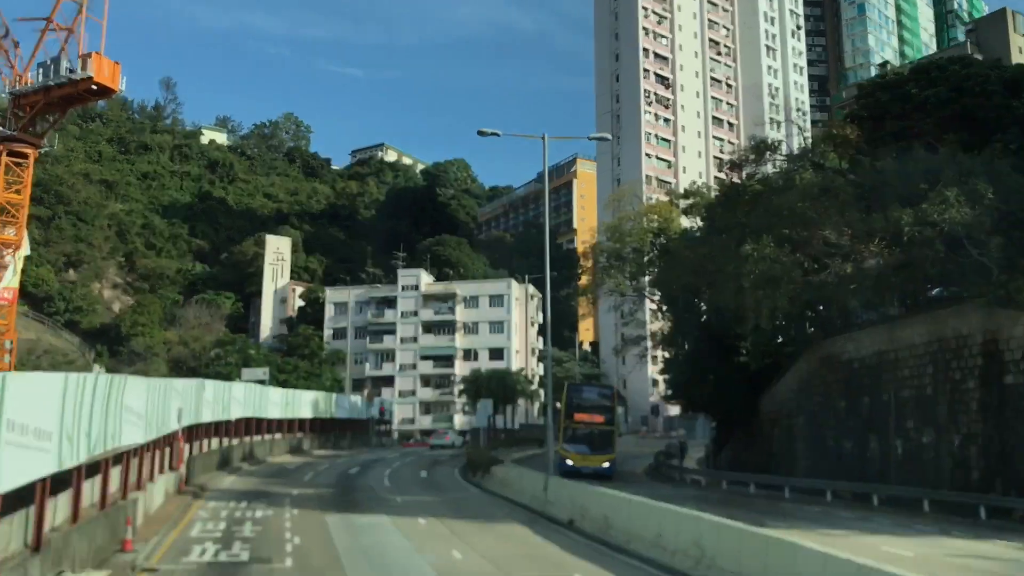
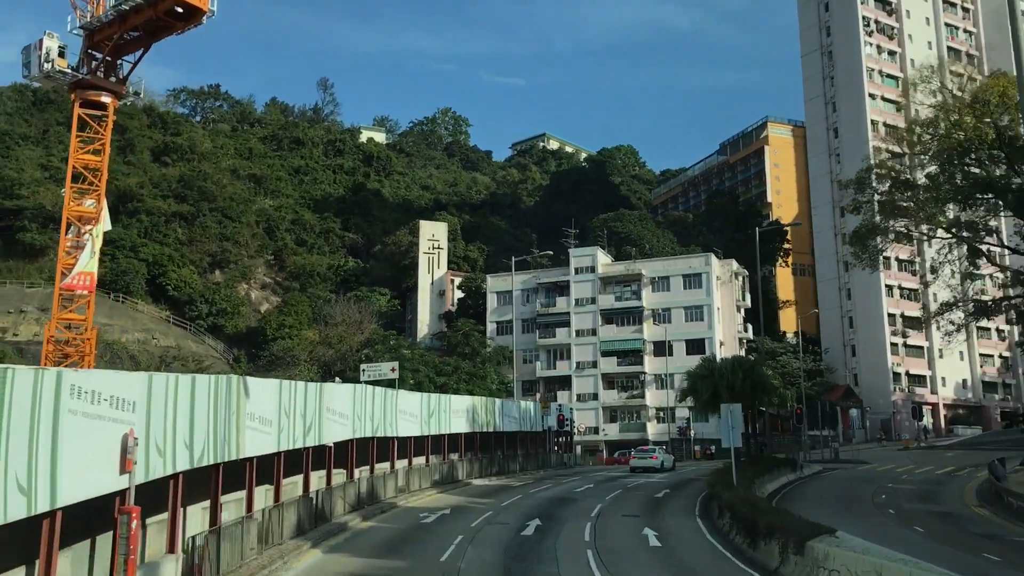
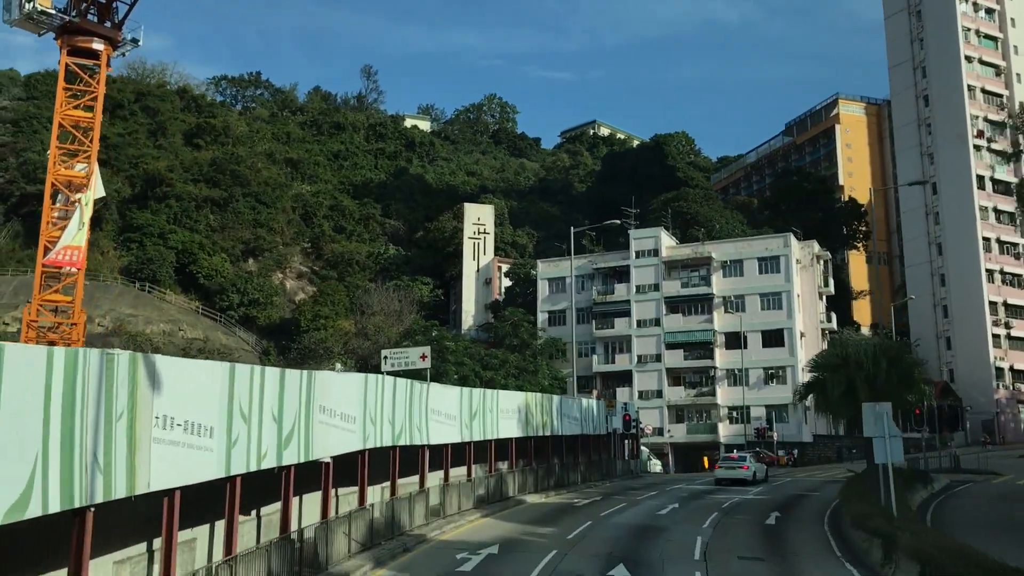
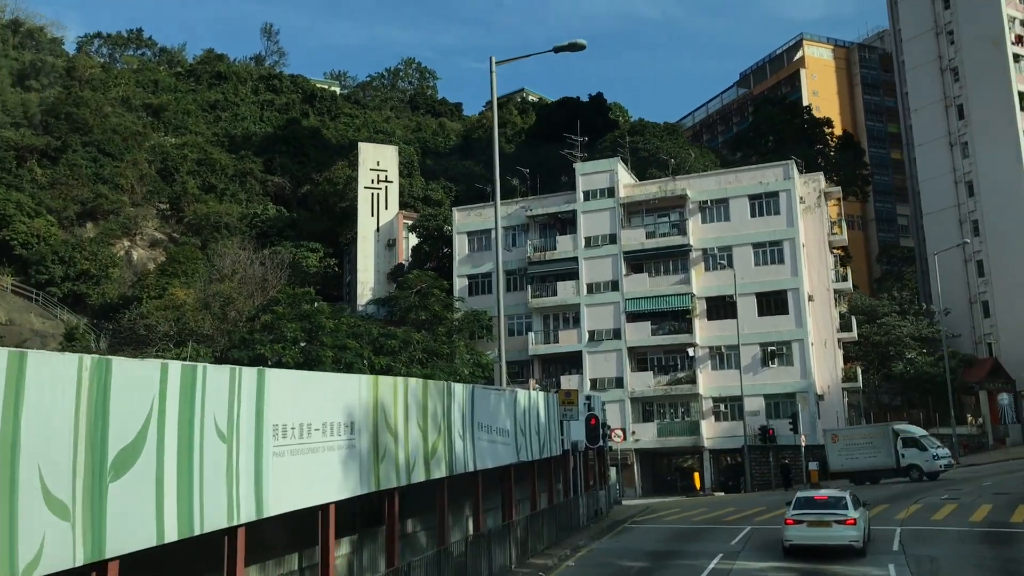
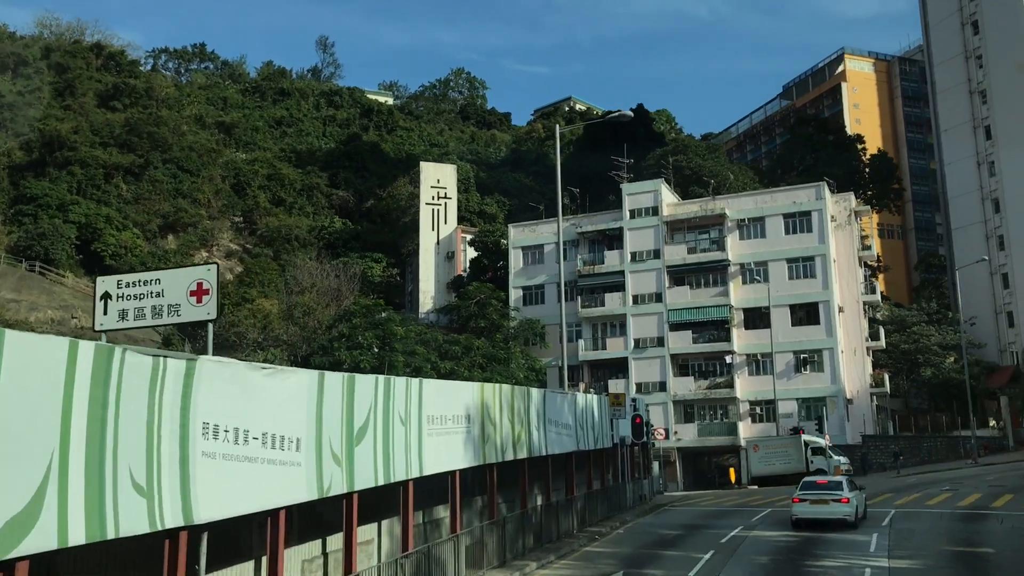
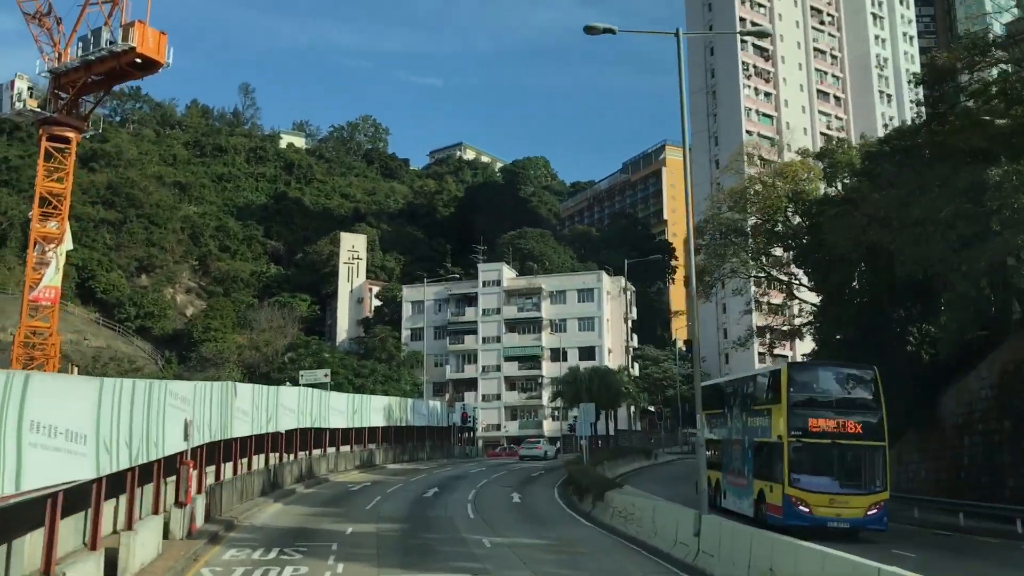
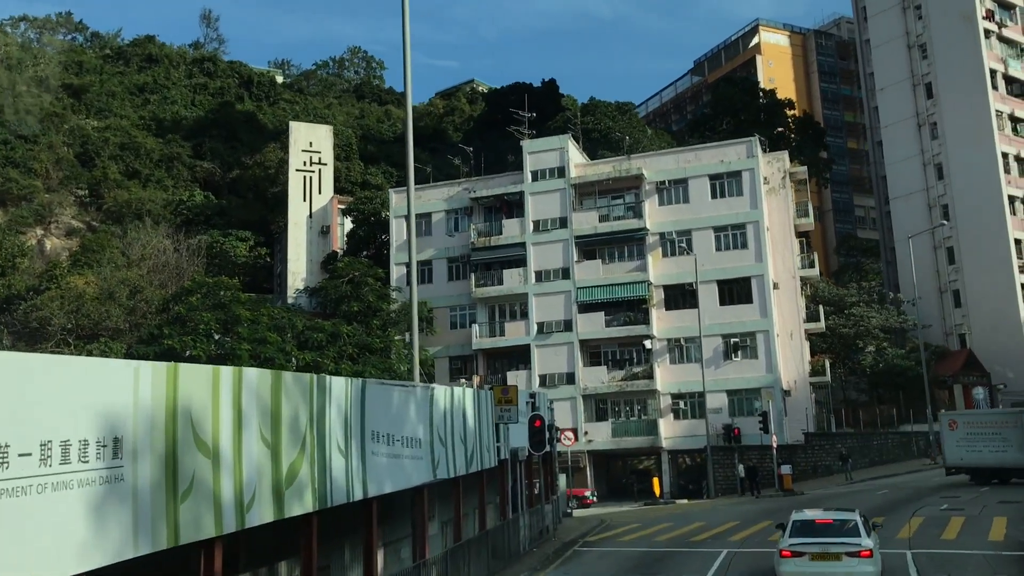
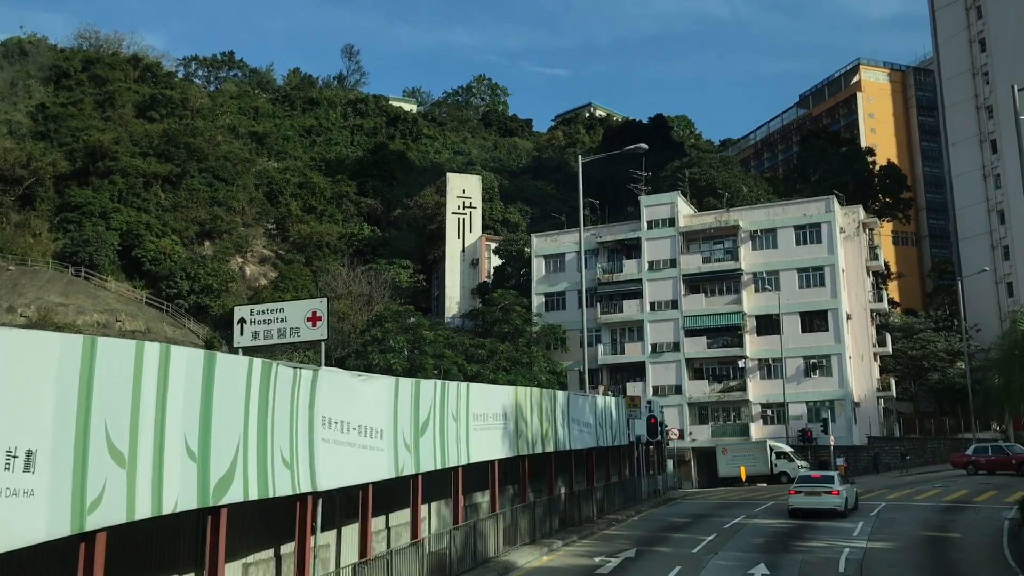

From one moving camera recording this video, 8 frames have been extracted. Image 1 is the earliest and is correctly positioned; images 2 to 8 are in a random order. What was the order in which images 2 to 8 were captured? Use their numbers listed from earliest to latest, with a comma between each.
6, 2, 3, 8, 5, 4, 7
